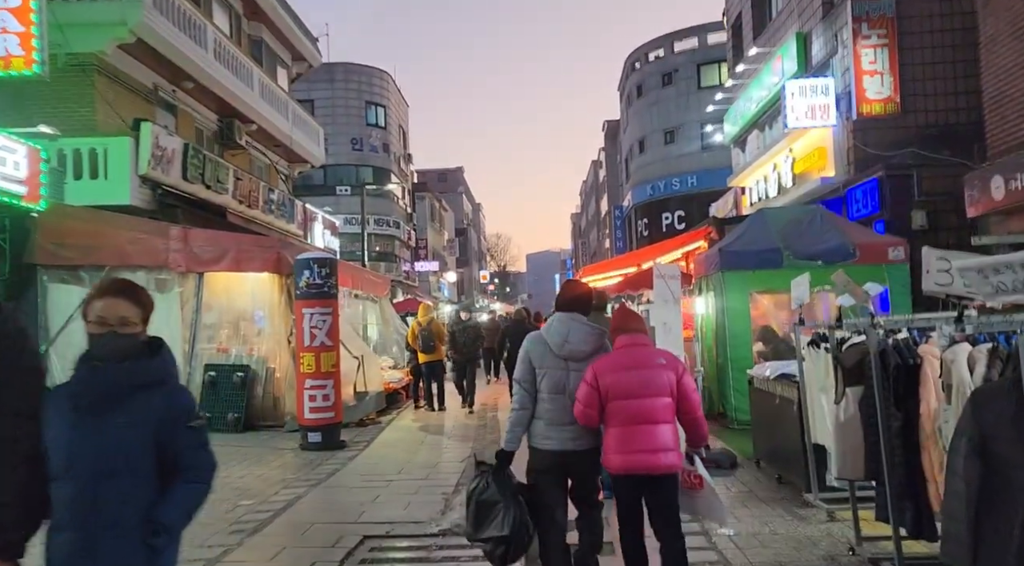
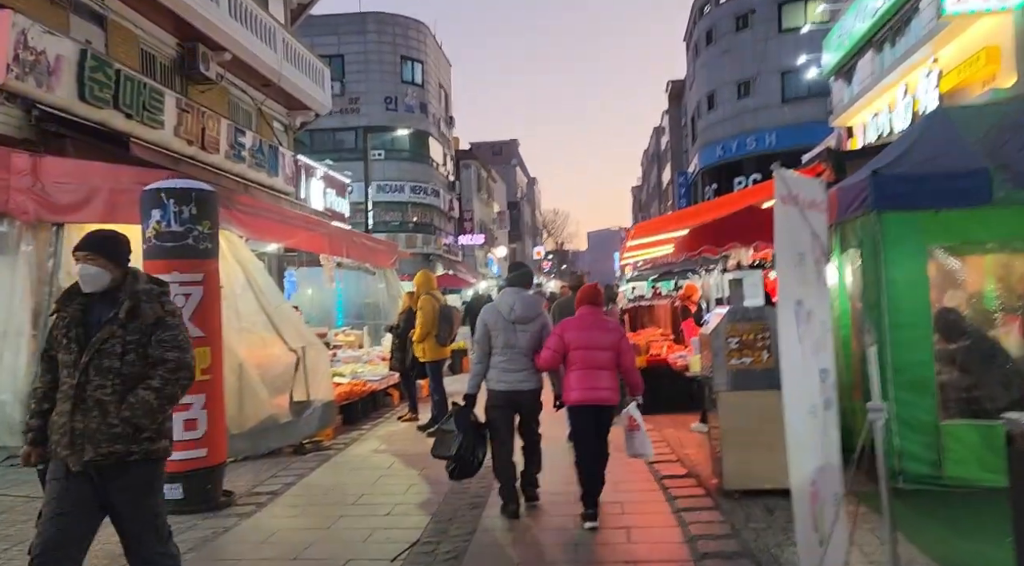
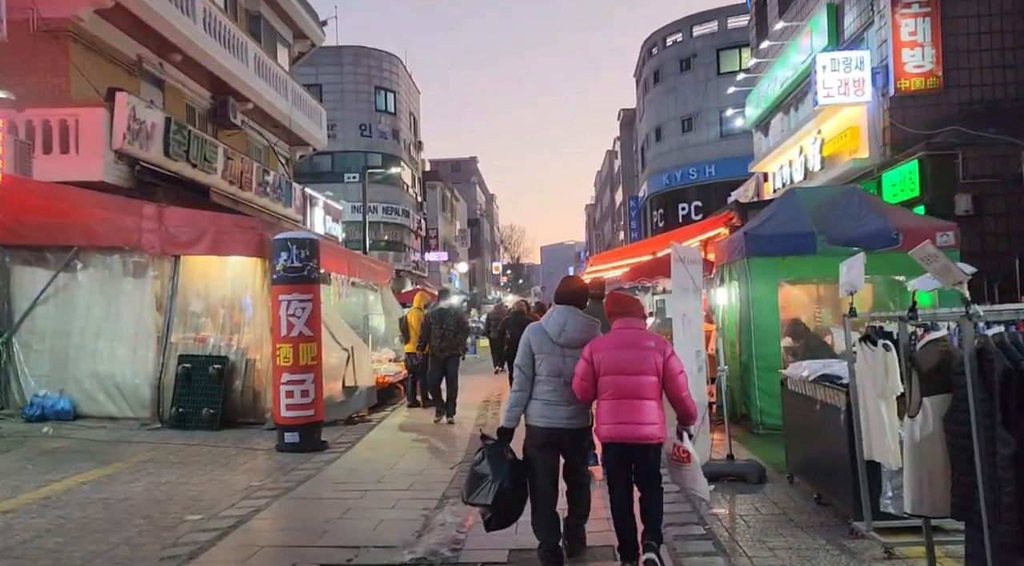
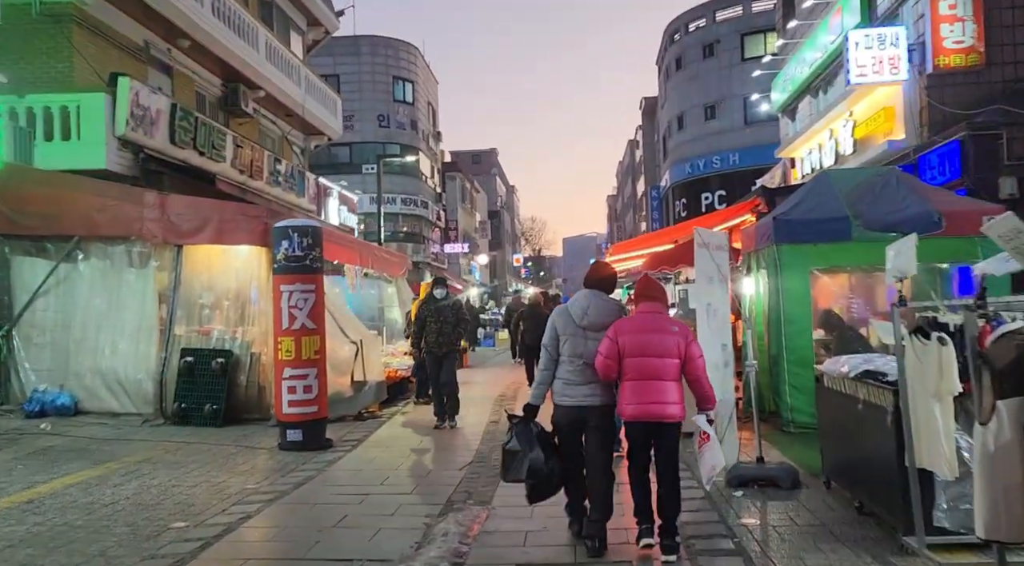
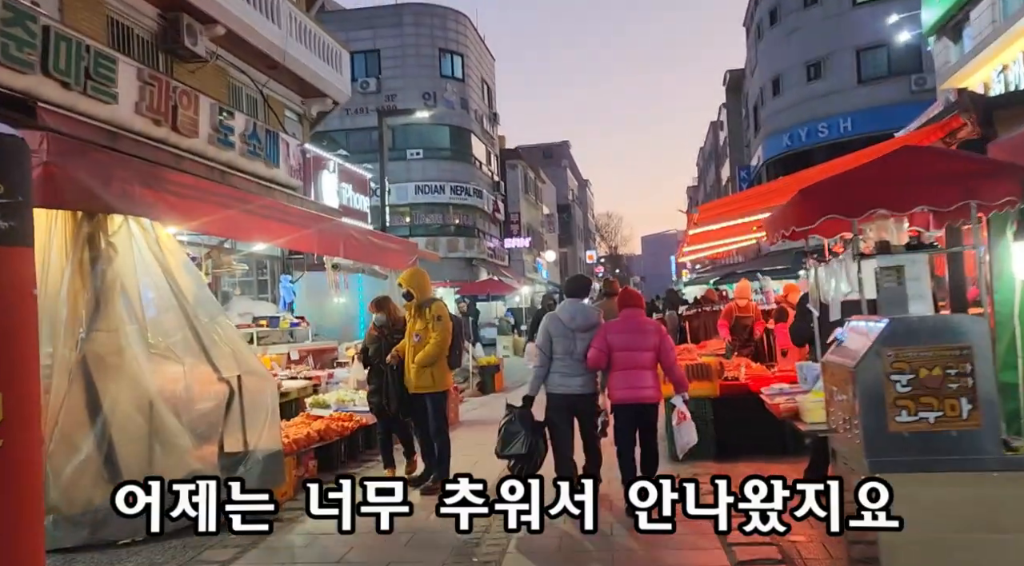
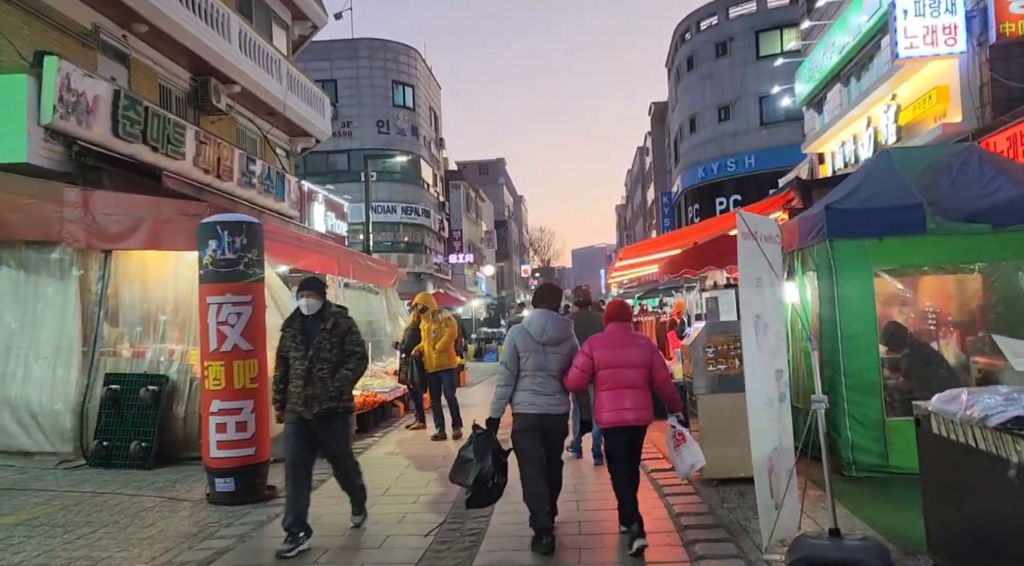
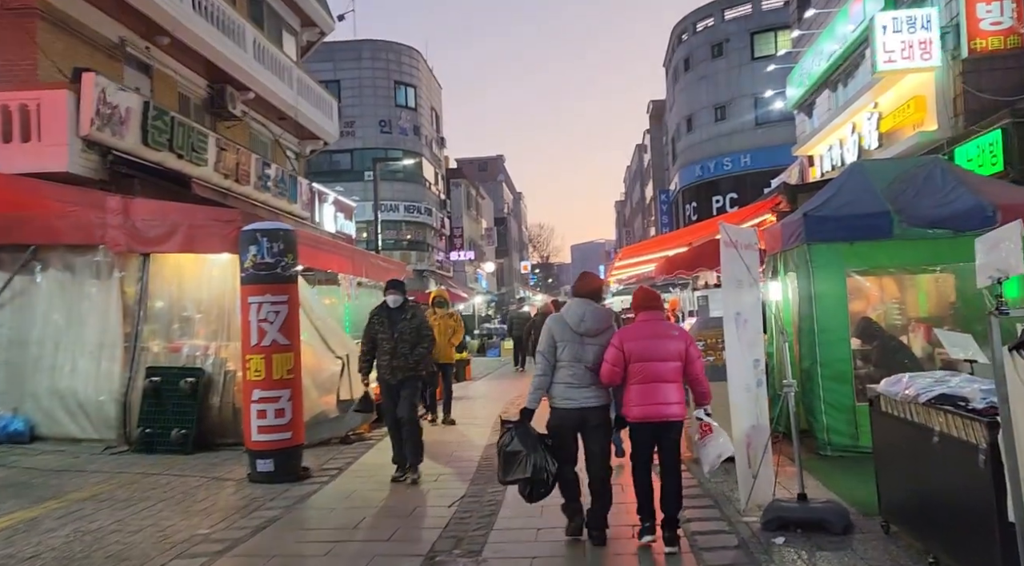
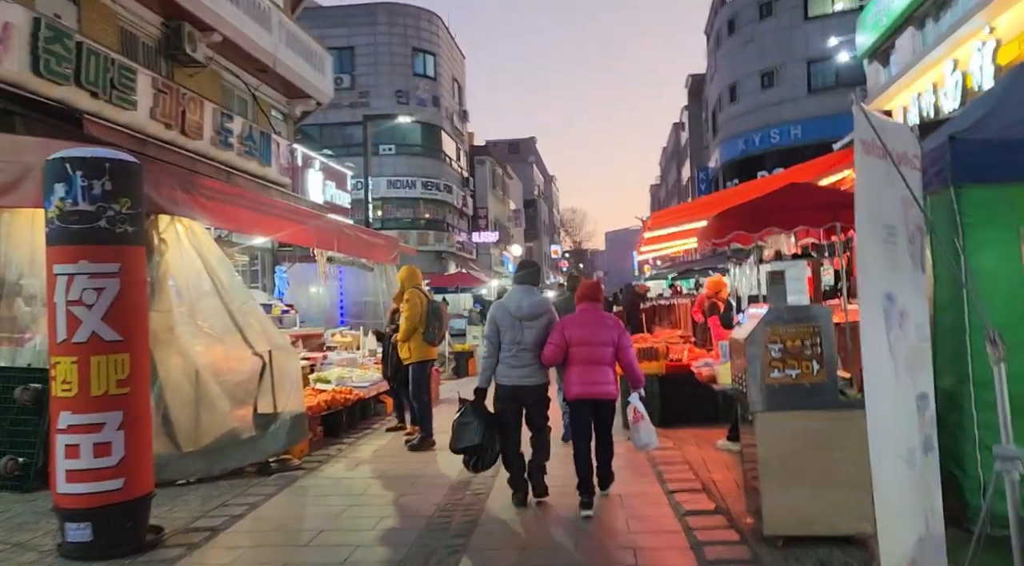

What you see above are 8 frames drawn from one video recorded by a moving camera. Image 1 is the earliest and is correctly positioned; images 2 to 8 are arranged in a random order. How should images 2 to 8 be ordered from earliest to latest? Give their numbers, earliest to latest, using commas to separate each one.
3, 4, 7, 6, 2, 8, 5
